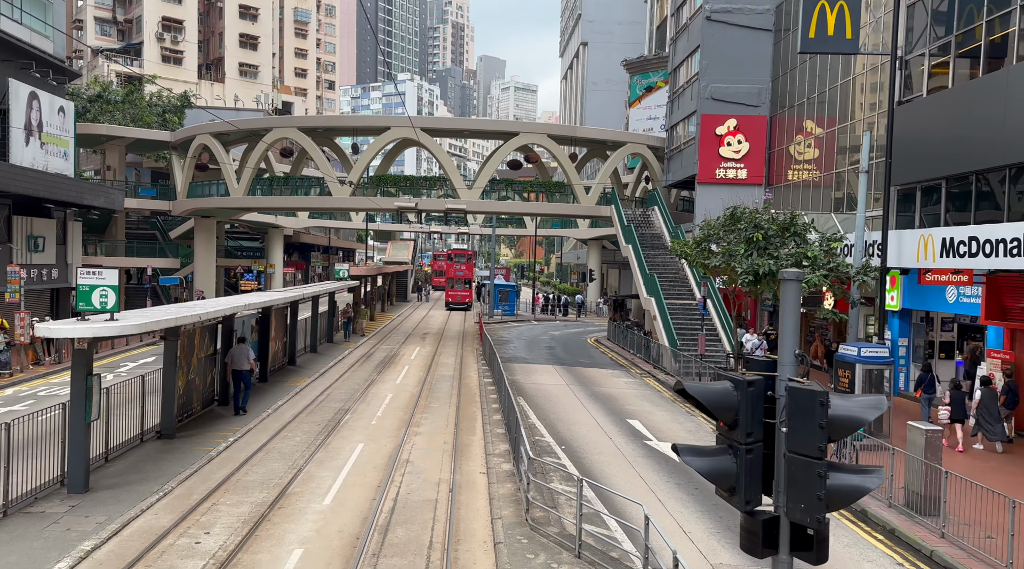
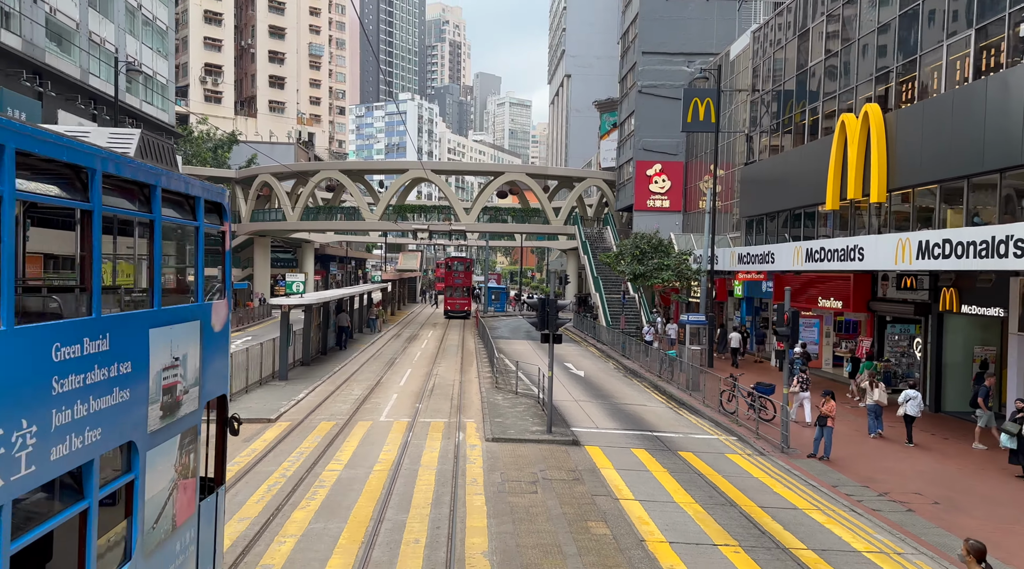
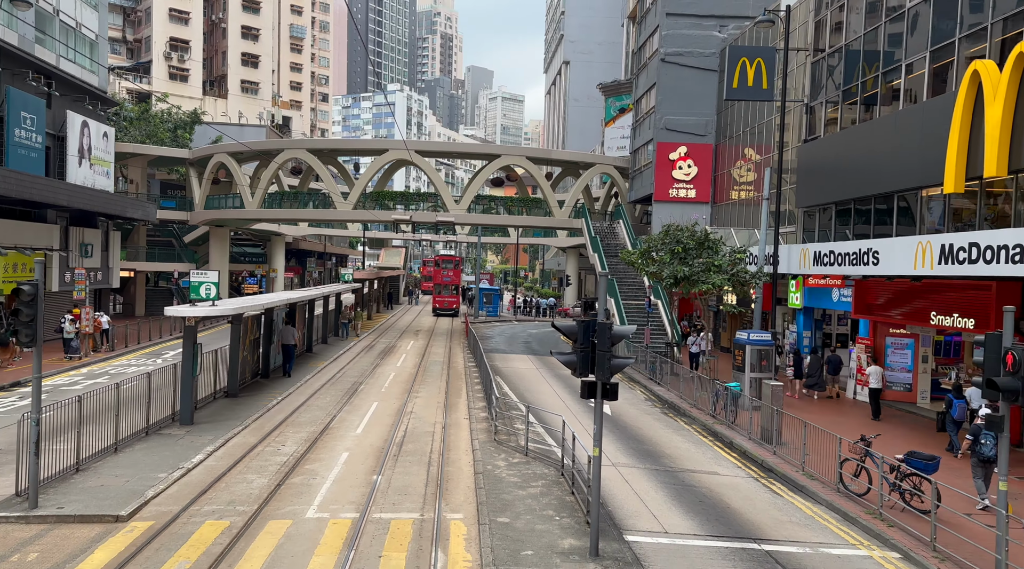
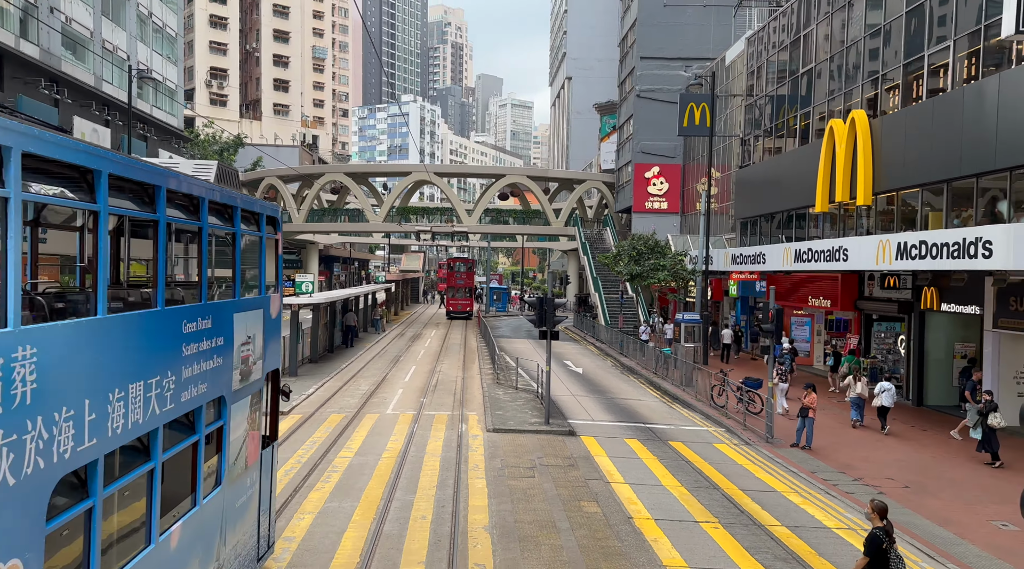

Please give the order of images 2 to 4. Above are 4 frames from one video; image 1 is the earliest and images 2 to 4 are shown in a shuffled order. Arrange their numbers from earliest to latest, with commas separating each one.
3, 2, 4
